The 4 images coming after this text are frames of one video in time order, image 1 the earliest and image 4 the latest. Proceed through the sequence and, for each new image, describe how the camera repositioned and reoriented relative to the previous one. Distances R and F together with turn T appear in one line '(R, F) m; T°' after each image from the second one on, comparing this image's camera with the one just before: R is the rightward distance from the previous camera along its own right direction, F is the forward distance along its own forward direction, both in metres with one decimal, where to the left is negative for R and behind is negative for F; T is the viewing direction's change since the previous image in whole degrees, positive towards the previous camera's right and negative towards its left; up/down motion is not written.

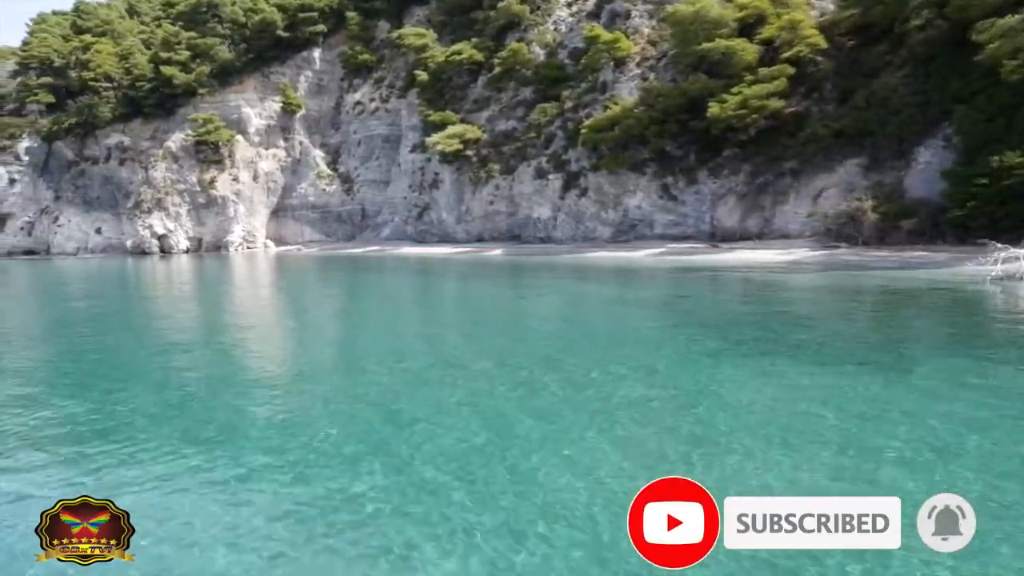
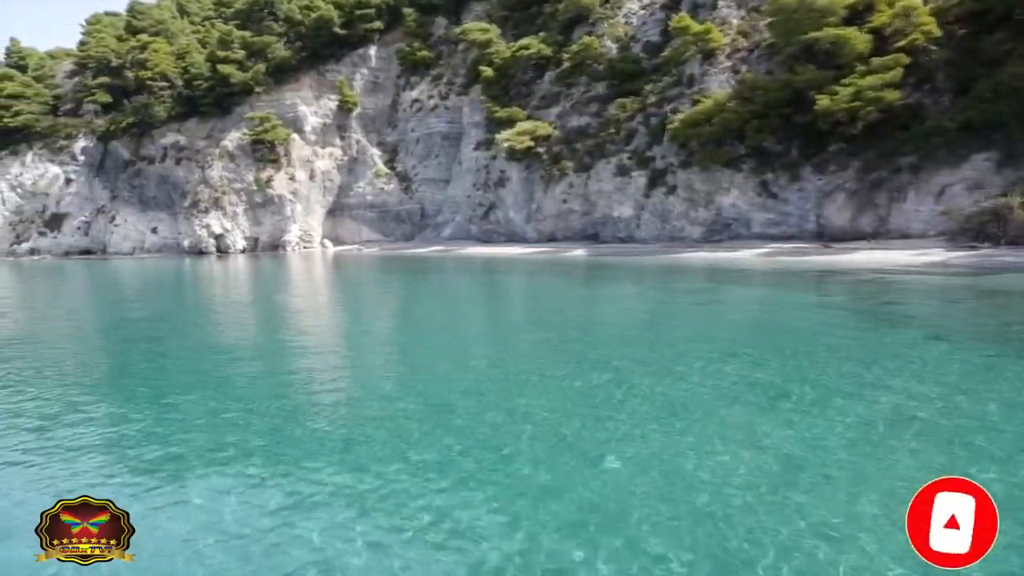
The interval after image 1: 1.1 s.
(-2.4, +1.1) m; -2°
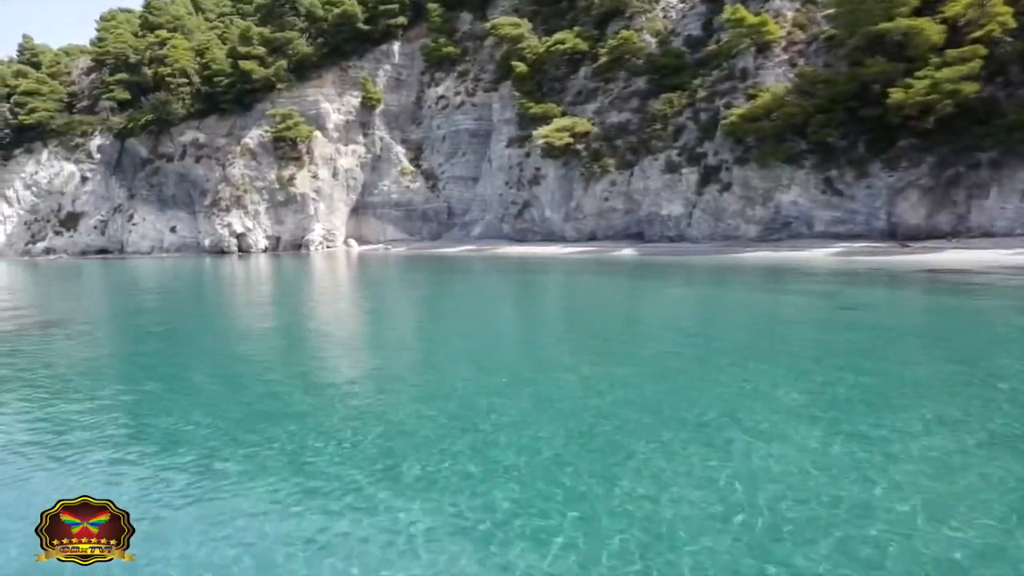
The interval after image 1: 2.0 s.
(-1.9, +1.0) m; 0°
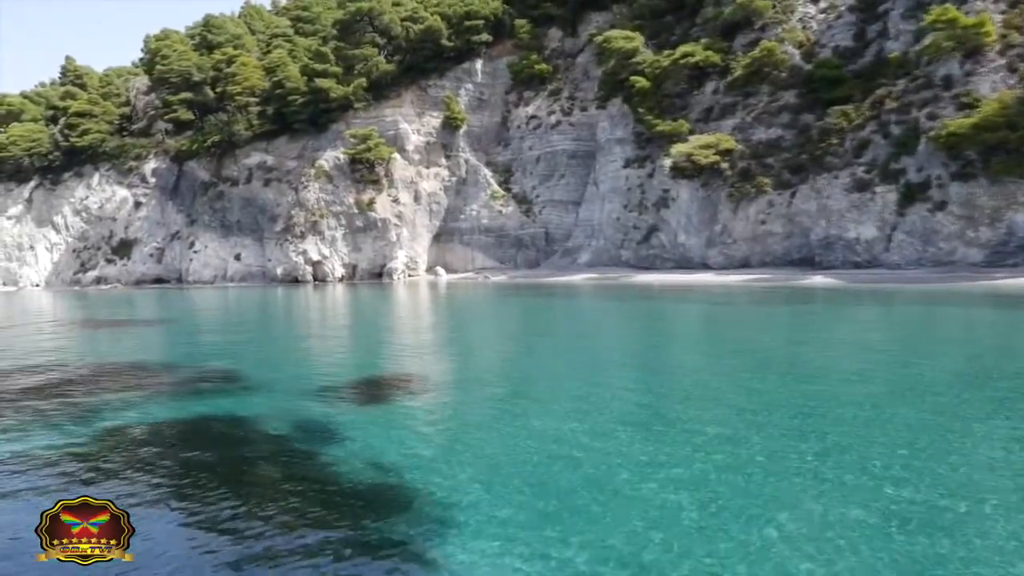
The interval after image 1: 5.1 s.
(-6.8, +3.6) m; 0°
